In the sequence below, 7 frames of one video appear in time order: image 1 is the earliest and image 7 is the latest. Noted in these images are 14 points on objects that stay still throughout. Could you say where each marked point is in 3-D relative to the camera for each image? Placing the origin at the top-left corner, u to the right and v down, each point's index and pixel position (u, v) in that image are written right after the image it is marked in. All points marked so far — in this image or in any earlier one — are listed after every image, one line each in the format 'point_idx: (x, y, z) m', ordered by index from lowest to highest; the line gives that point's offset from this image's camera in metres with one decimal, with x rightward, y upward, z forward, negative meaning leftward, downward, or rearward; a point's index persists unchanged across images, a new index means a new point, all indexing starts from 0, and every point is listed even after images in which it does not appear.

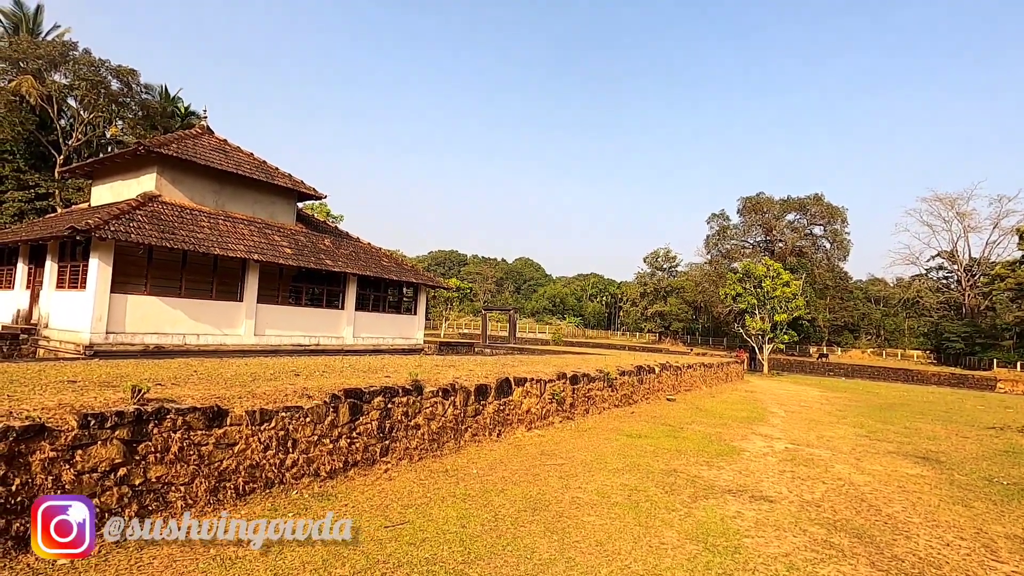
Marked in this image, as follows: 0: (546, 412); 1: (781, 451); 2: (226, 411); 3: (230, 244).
0: (+0.6, -2.1, +9.5) m
1: (+4.5, -2.7, +9.1) m
2: (-2.5, -1.1, +4.8) m
3: (-7.0, +1.1, +13.6) m
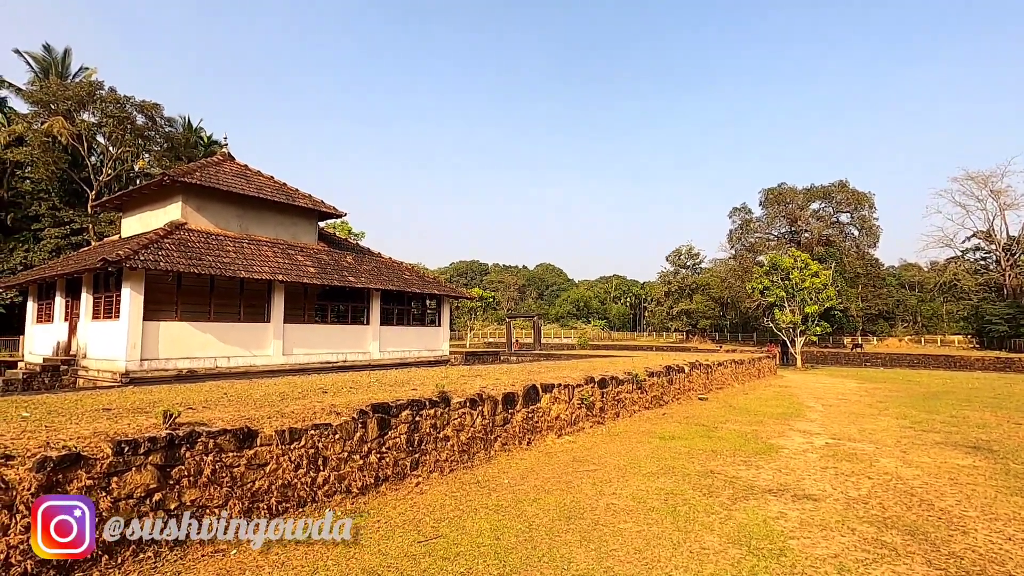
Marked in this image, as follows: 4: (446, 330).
0: (+1.1, -2.2, +9.4) m
1: (+5.0, -2.6, +8.8) m
2: (-2.3, -1.3, +4.8) m
3: (-6.5, +0.5, +13.8) m
4: (-2.4, -1.5, +19.6) m
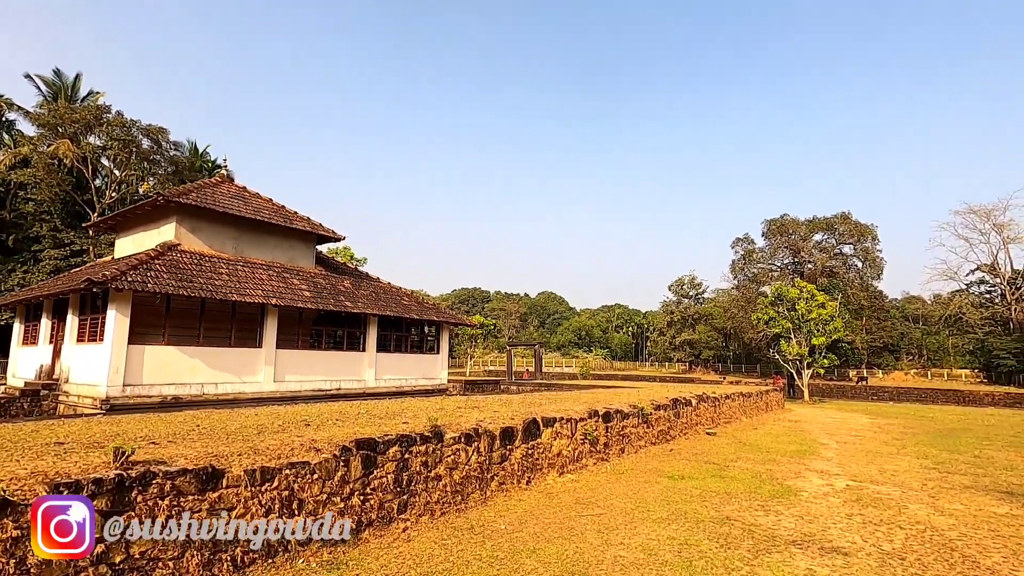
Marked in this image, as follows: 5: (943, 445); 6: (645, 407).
0: (+1.1, -2.7, +8.8) m
1: (+5.0, -3.0, +8.2) m
2: (-2.3, -1.4, +4.3) m
3: (-6.4, 0.0, +13.4) m
4: (-2.3, -2.4, +19.1) m
5: (+10.9, -4.0, +13.9) m
6: (+2.8, -2.5, +11.5) m
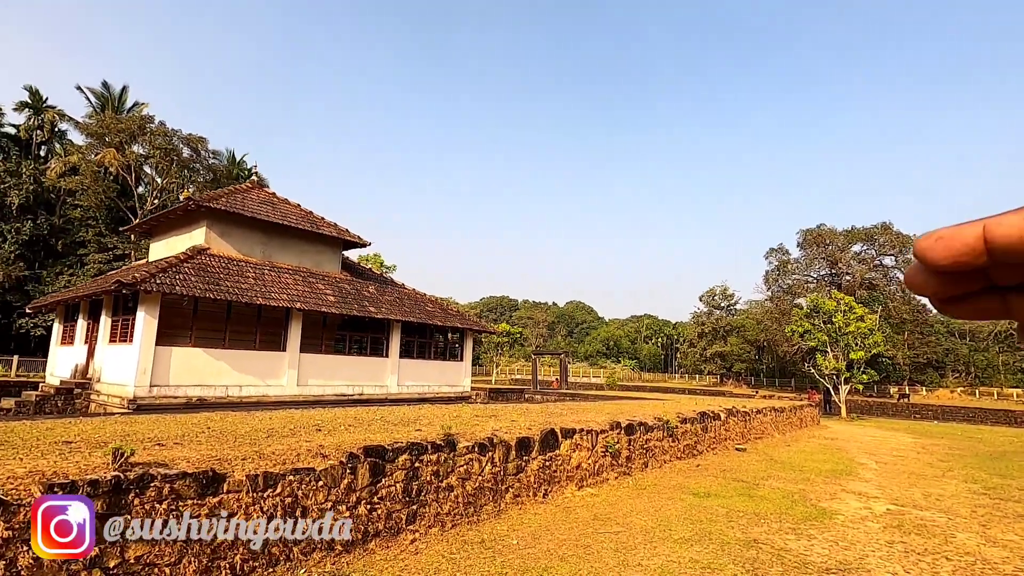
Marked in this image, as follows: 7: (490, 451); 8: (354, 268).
0: (+1.4, -2.8, +8.5) m
1: (+5.2, -3.2, +7.7) m
2: (-2.2, -1.4, +4.2) m
3: (-5.9, -0.1, +13.5) m
4: (-1.5, -2.7, +18.9) m
5: (+11.4, -4.3, +13.0) m
6: (+3.2, -2.7, +11.1) m
7: (-0.3, -2.0, +6.6) m
8: (-5.3, +0.7, +18.3) m
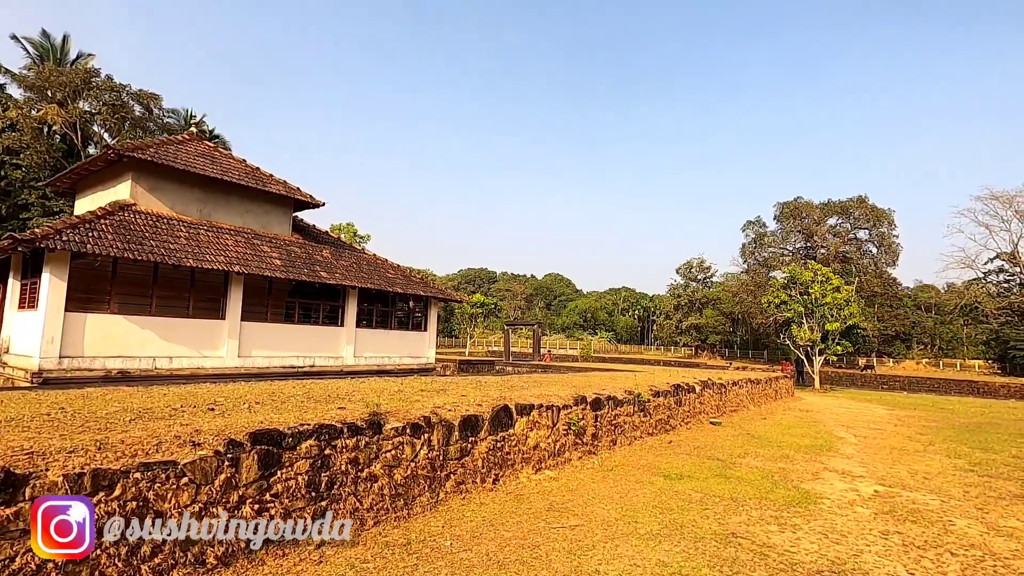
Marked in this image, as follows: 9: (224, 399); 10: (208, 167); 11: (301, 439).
0: (+0.7, -2.2, +7.6) m
1: (+4.6, -2.7, +6.9) m
2: (-2.7, -1.1, +3.1) m
3: (-6.7, +0.7, +12.2) m
4: (-2.6, -1.6, +17.9) m
5: (+10.5, -3.5, +12.6) m
6: (+2.4, -2.0, +10.2) m
7: (-0.9, -1.5, +5.6) m
8: (-6.3, +1.8, +17.0) m
9: (-3.0, -1.2, +5.8) m
10: (-7.7, +3.1, +14.0) m
11: (-1.7, -1.2, +4.4) m
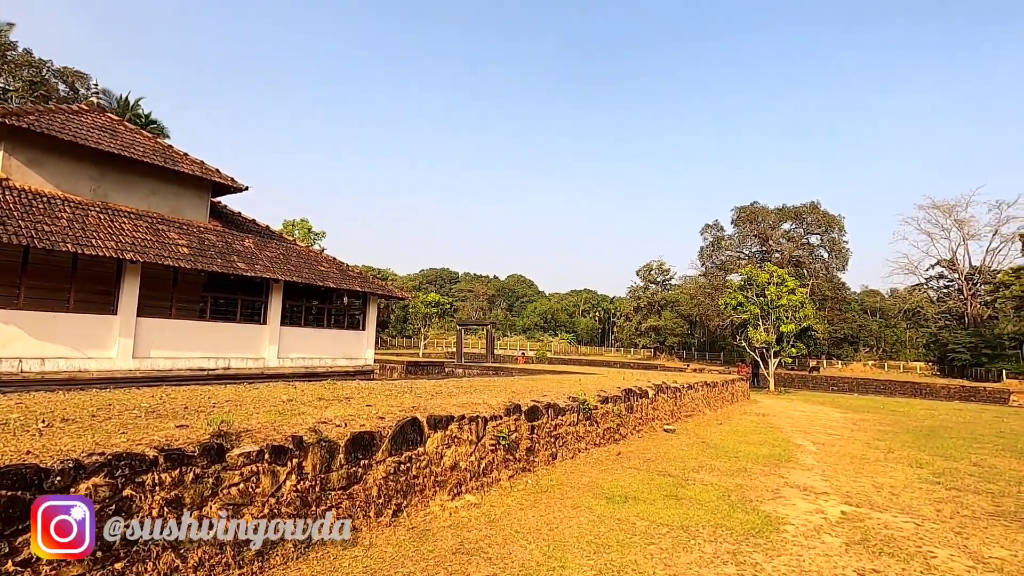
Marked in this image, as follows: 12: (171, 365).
0: (-0.3, -2.1, +6.4) m
1: (+3.6, -2.6, +6.0) m
2: (-3.4, -0.9, +1.7) m
3: (-8.0, +0.9, +10.5) m
4: (-4.2, -1.4, +16.5) m
5: (+9.2, -3.5, +12.0) m
6: (+1.3, -1.9, +9.2) m
7: (-1.7, -1.3, +4.3) m
8: (-7.8, +1.9, +15.3) m
9: (-3.8, -1.0, +4.4) m
10: (-9.0, +3.3, +12.2) m
11: (-2.5, -1.1, +3.1) m
12: (-7.2, -1.6, +11.6) m
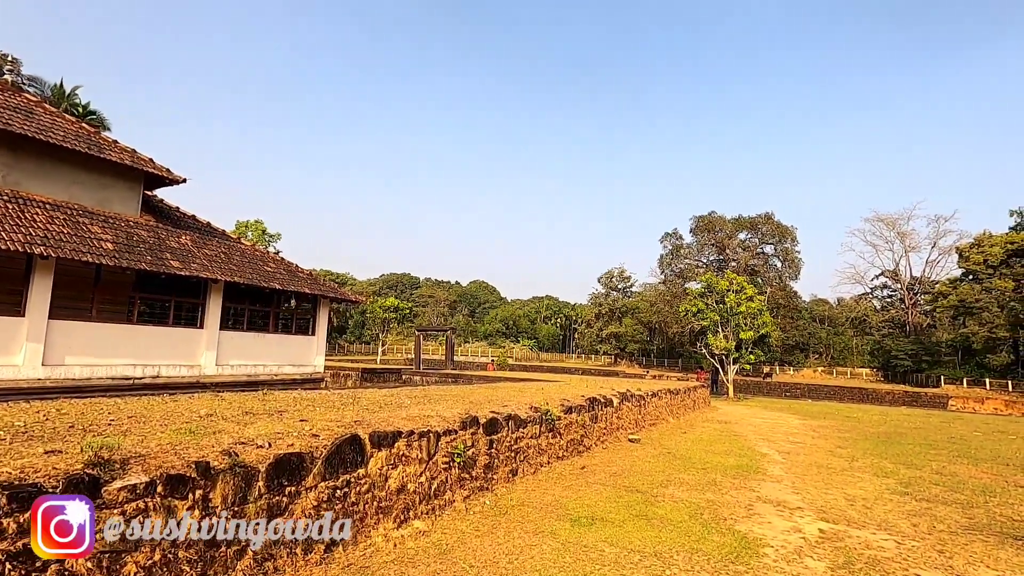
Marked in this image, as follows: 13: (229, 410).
0: (-0.8, -2.1, +5.7) m
1: (+3.2, -2.6, +5.6) m
2: (-3.5, -0.8, +0.8) m
3: (-8.7, +1.0, +9.3) m
4: (-5.4, -1.5, +15.5) m
5: (+8.3, -3.7, +12.0) m
6: (+0.6, -1.9, +8.6) m
7: (-2.0, -1.3, +3.5) m
8: (-8.9, +1.9, +14.1) m
9: (-4.2, -0.9, +3.4) m
10: (-9.8, +3.3, +11.0) m
11: (-2.7, -1.0, +2.3) m
12: (-8.0, -1.6, +10.4) m
13: (-2.9, -1.2, +5.6) m
